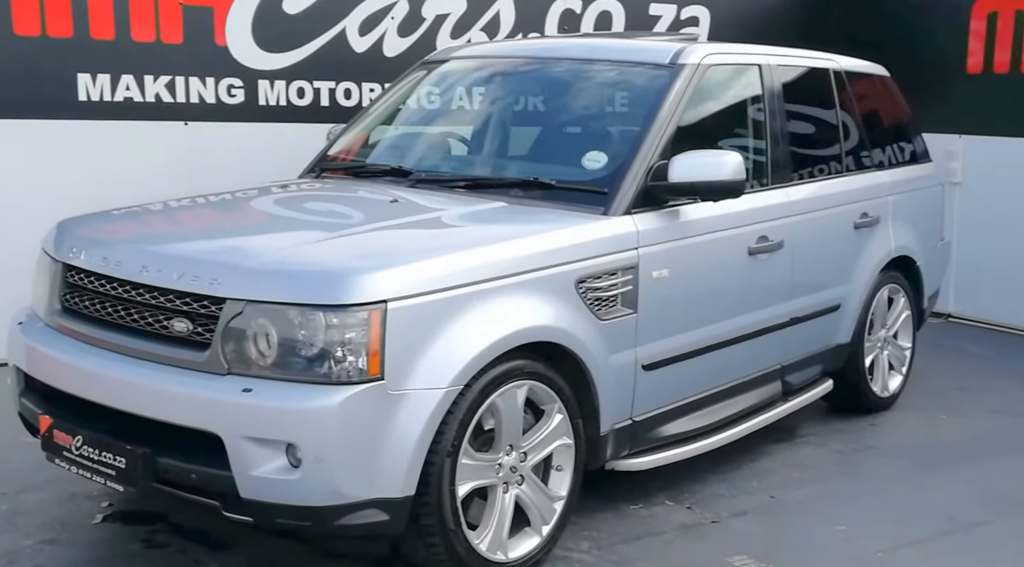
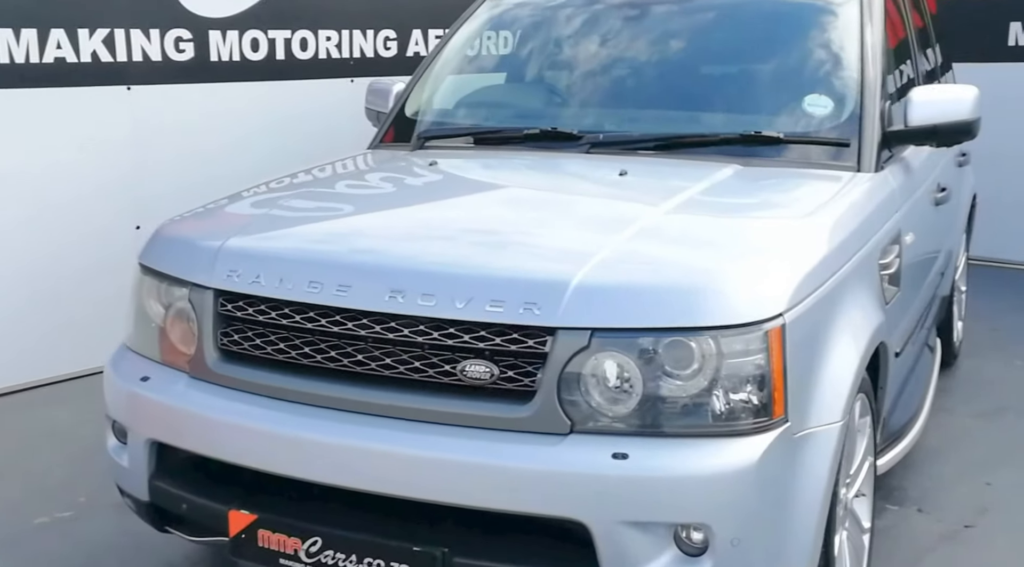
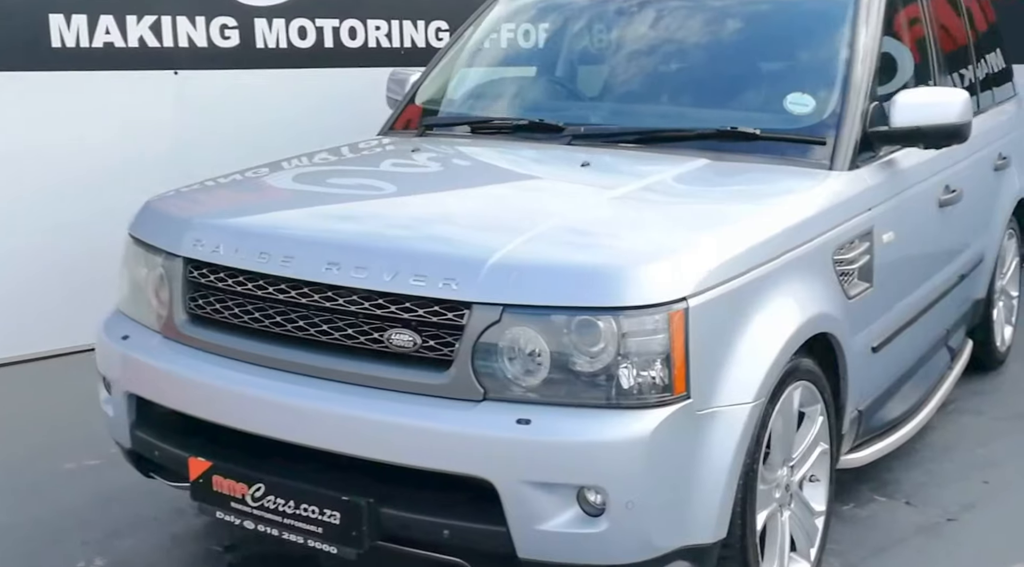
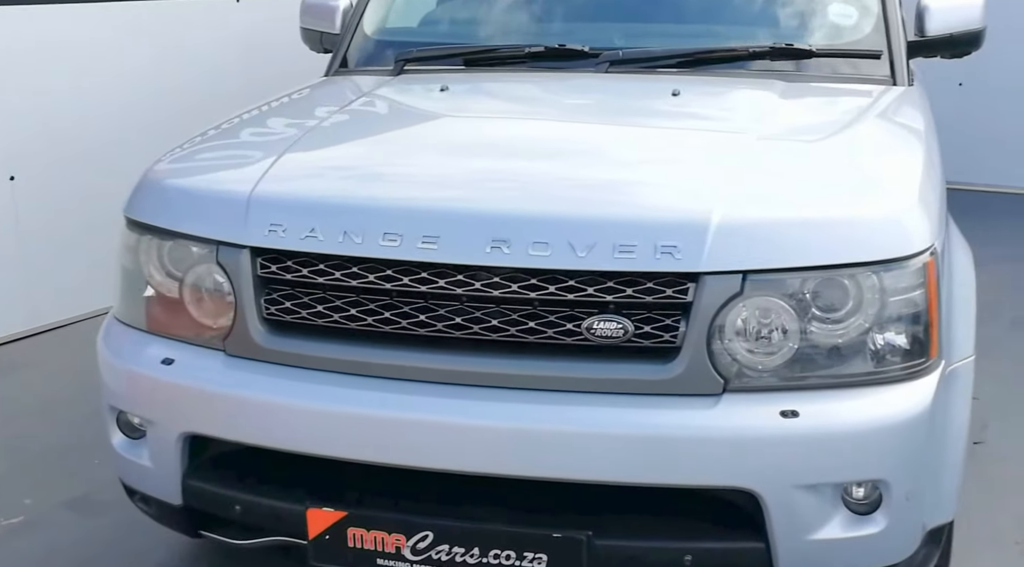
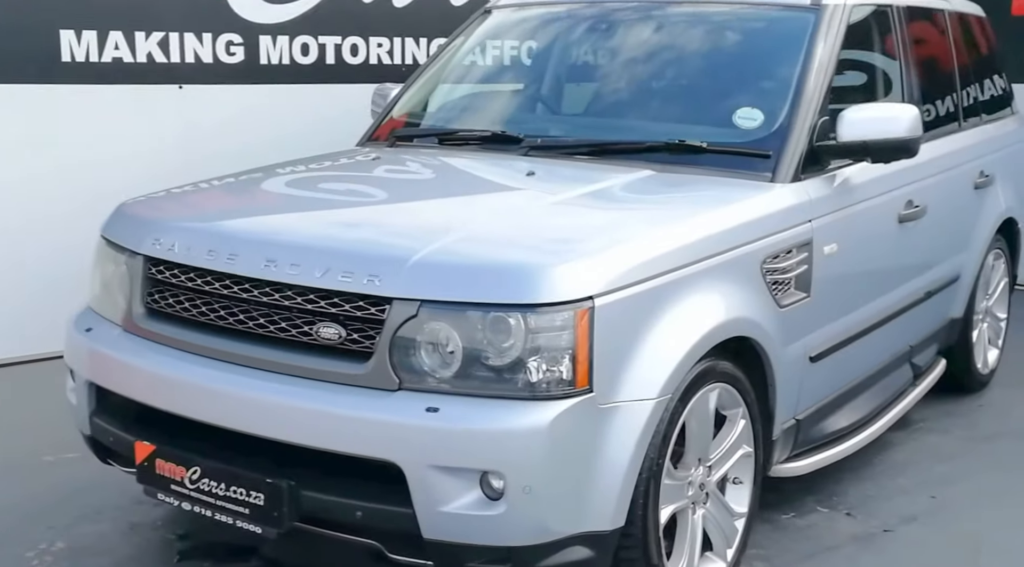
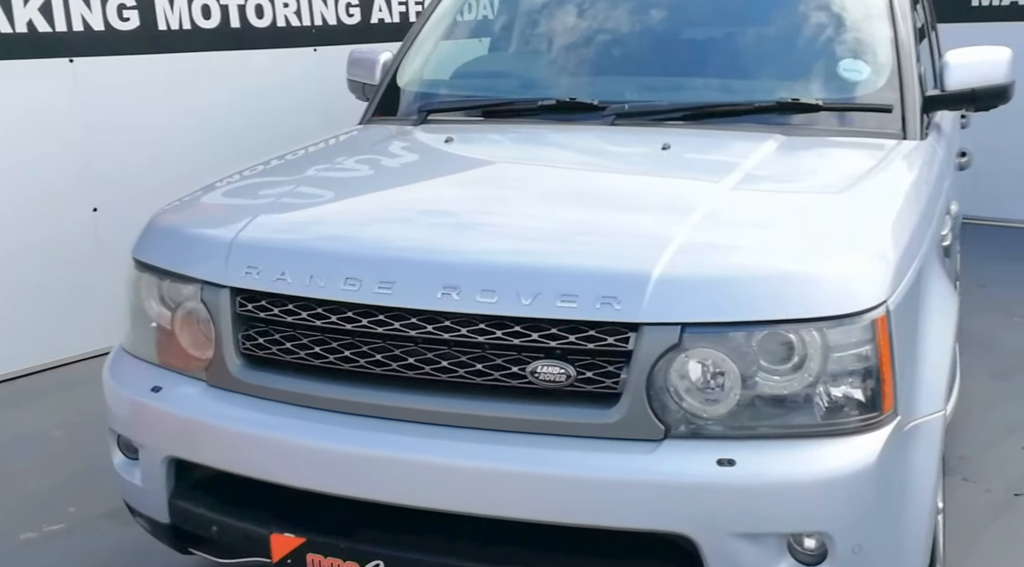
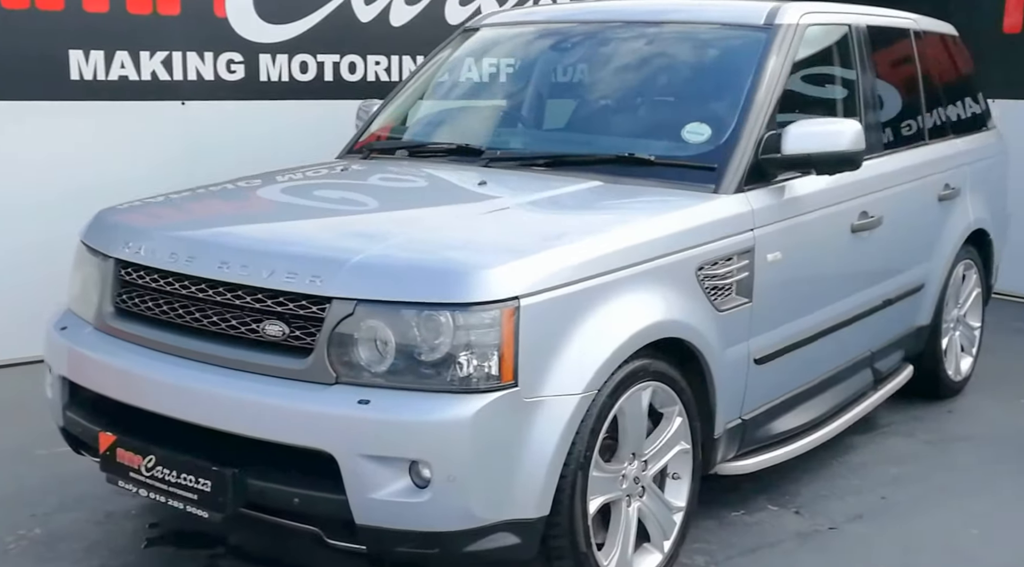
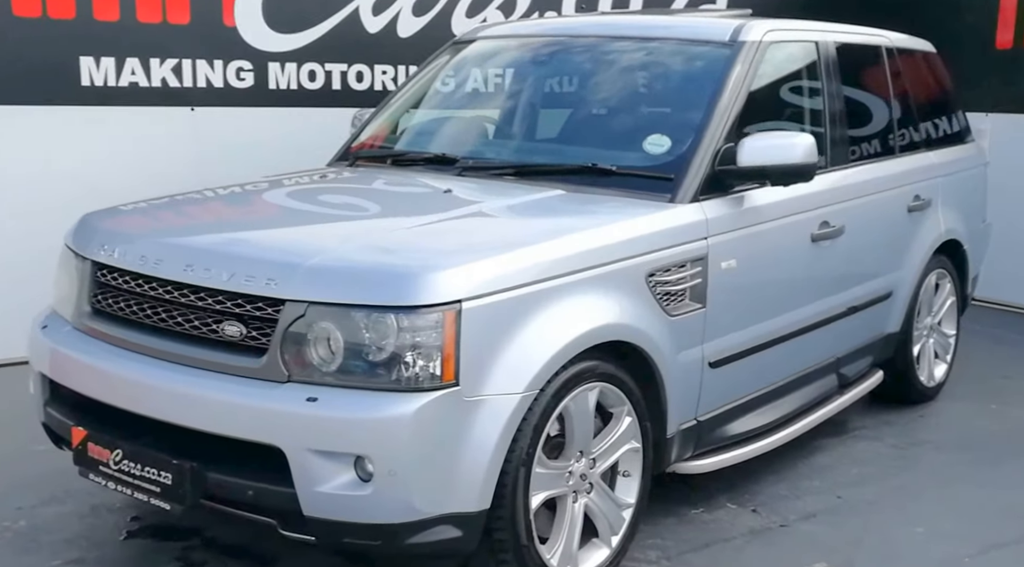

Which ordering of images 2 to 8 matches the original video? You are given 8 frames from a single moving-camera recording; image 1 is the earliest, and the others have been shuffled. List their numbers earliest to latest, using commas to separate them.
8, 7, 5, 3, 2, 6, 4
